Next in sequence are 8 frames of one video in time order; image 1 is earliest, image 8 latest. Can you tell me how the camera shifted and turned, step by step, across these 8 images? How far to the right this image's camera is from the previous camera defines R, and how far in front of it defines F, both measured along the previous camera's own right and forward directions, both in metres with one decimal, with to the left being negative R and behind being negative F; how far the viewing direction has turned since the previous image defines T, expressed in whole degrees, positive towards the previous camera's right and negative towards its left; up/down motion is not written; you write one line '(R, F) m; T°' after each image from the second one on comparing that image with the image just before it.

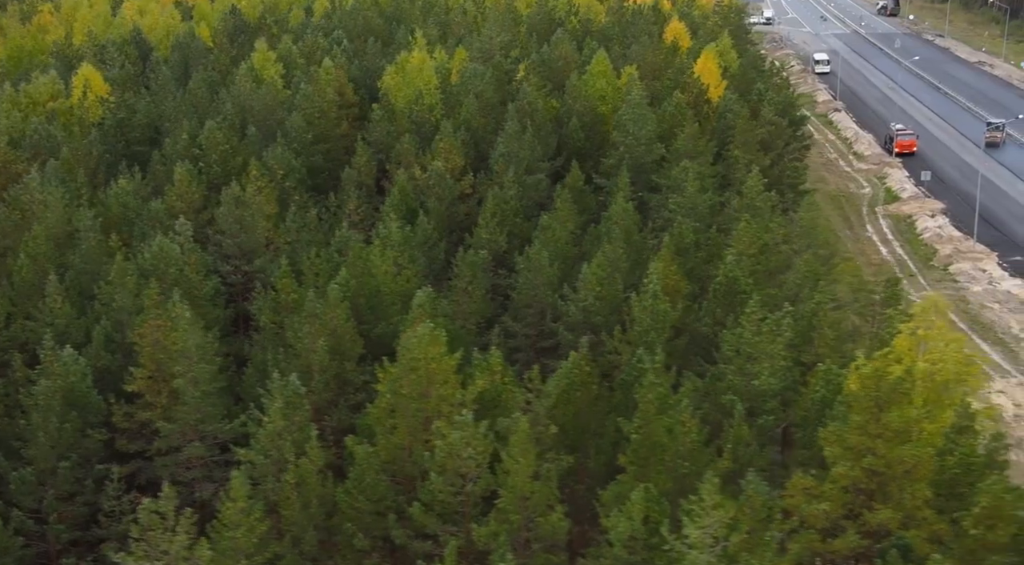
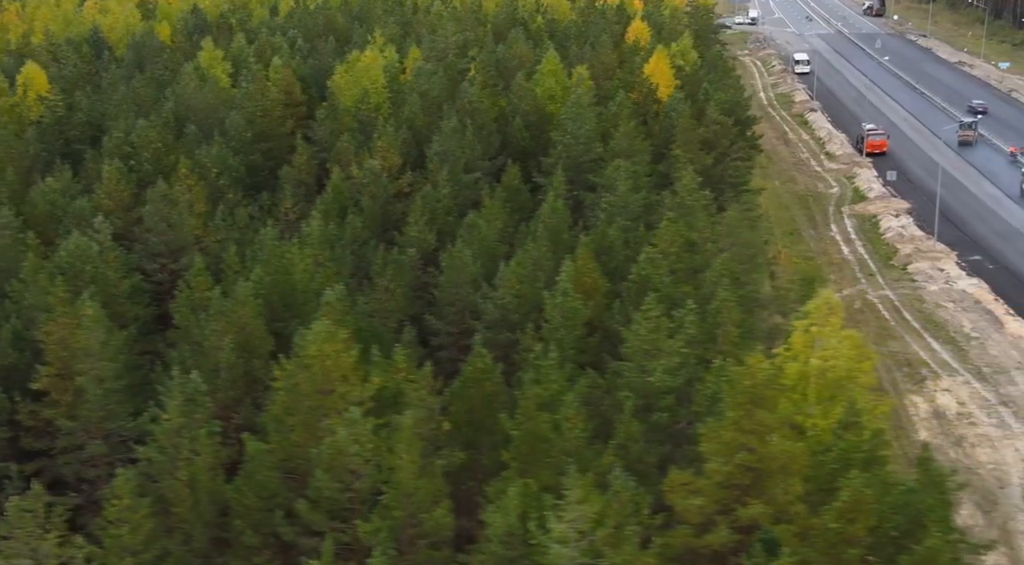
(+1.3, -0.1) m; +1°
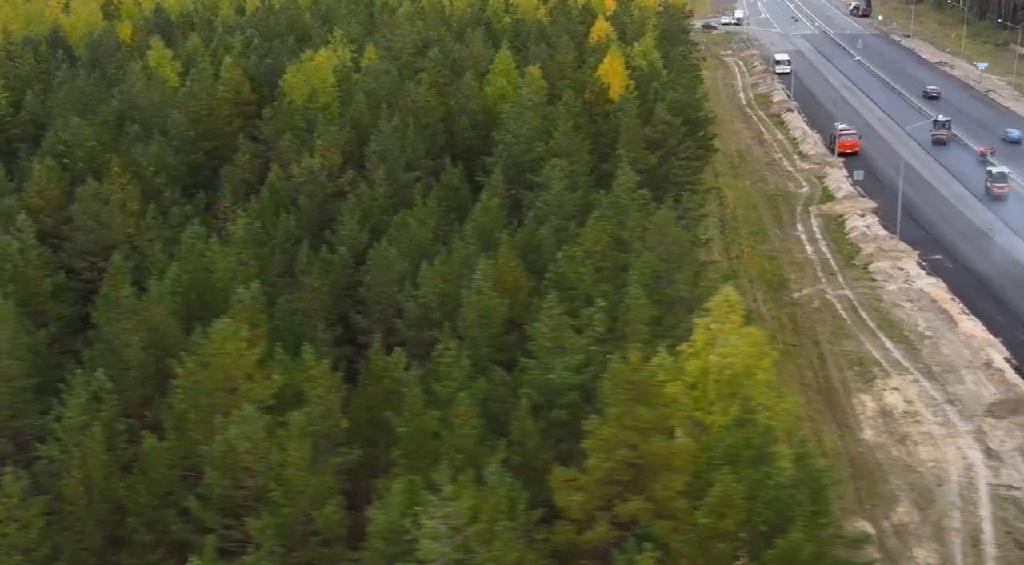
(+1.3, -0.1) m; +1°
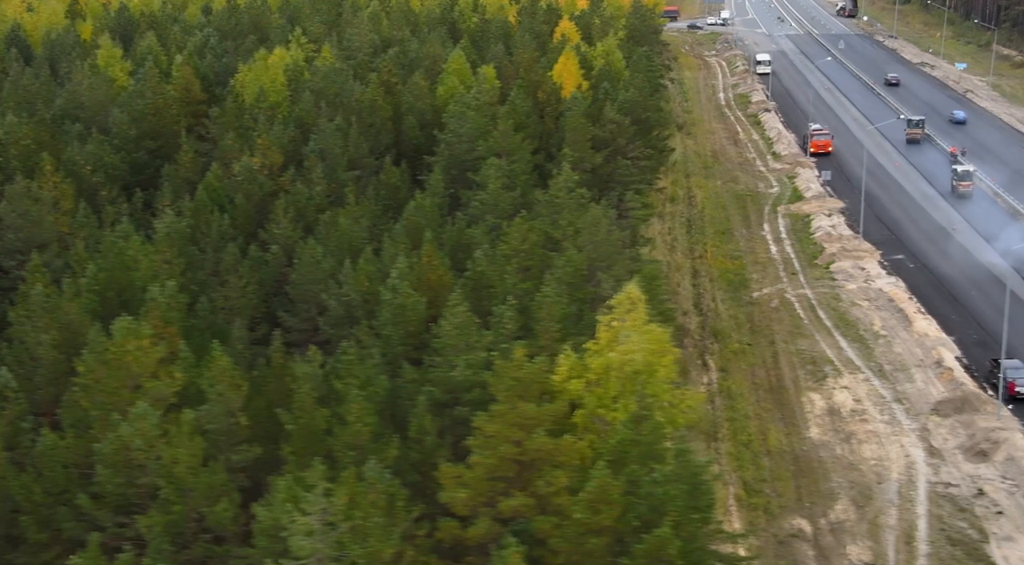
(+1.3, -0.1) m; +1°
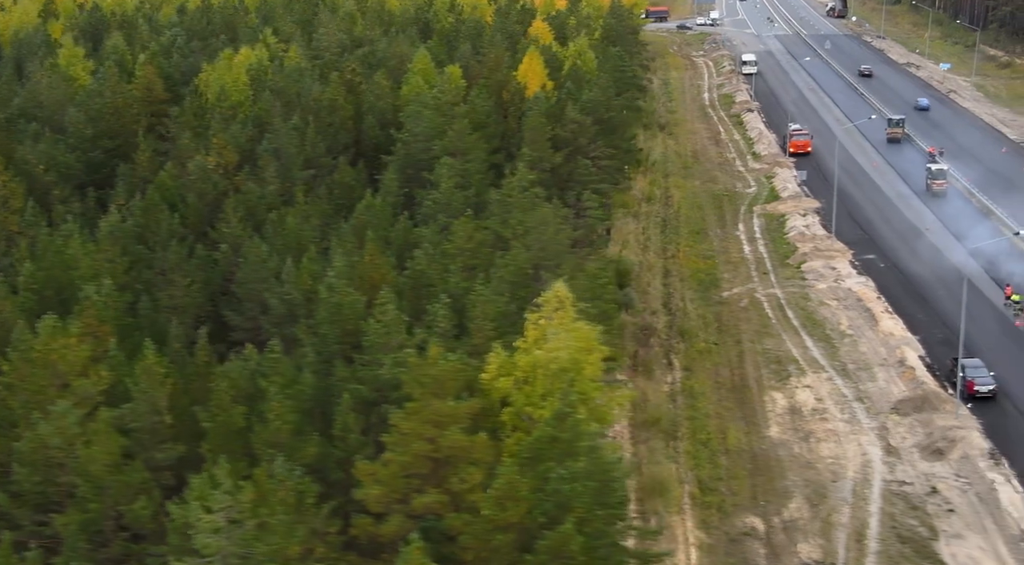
(+0.9, -0.1) m; +1°
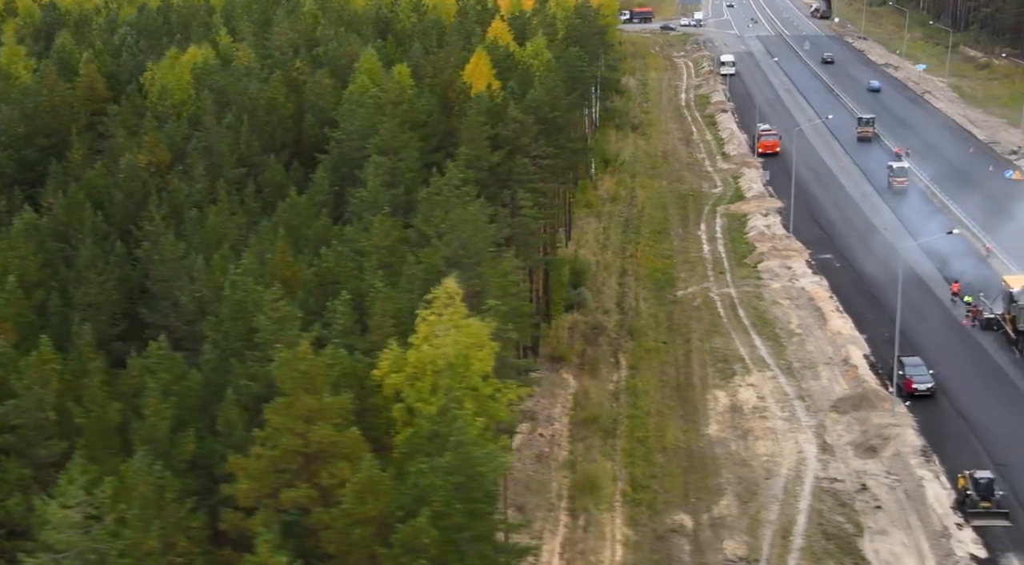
(+1.4, -0.1) m; +1°
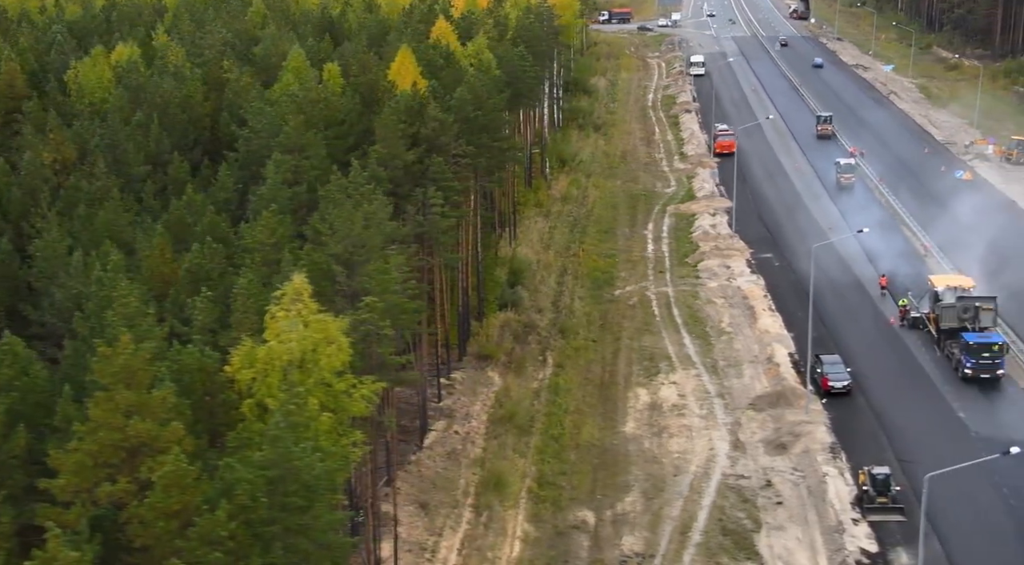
(+2.0, -0.2) m; +1°
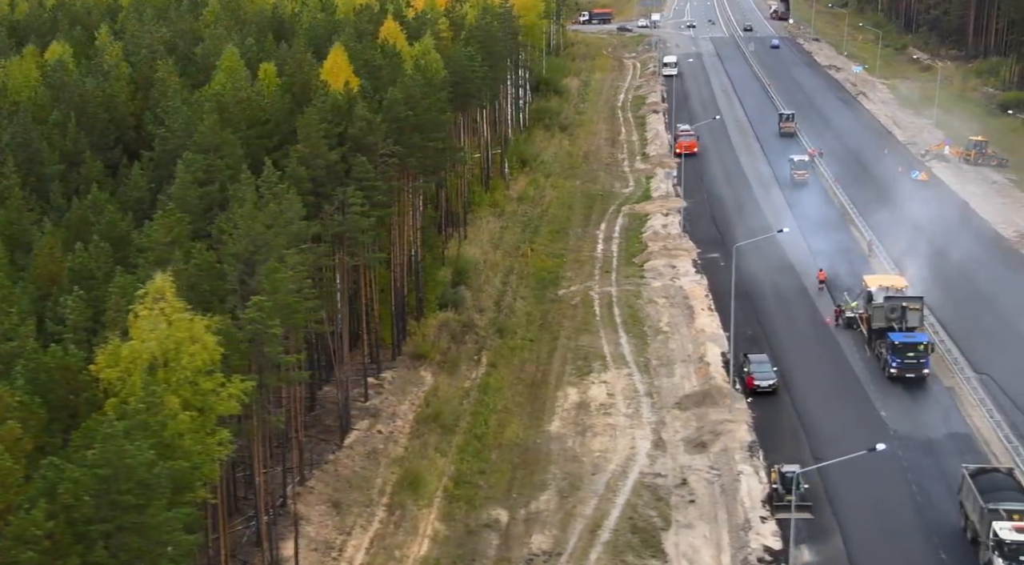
(+1.8, -0.1) m; +1°
